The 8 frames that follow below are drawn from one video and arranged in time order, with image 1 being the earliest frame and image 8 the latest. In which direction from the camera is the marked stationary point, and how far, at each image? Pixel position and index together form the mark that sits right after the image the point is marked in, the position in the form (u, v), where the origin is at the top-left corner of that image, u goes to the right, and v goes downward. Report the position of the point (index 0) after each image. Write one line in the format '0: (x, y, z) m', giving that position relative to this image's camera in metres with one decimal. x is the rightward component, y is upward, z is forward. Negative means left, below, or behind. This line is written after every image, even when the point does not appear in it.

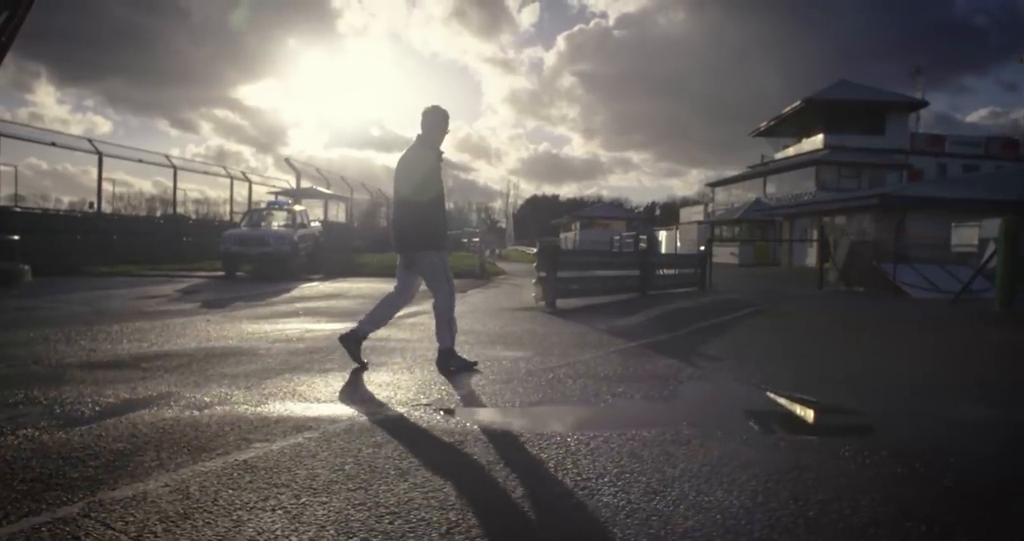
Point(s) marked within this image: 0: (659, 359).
0: (+1.2, -0.8, +7.5) m
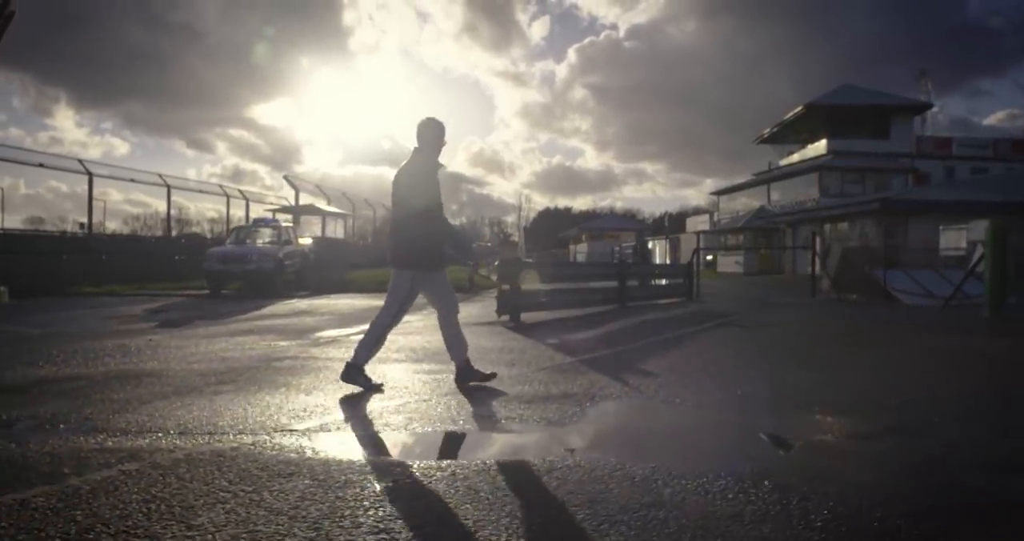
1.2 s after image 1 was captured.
0: (+0.6, -0.9, +7.1) m
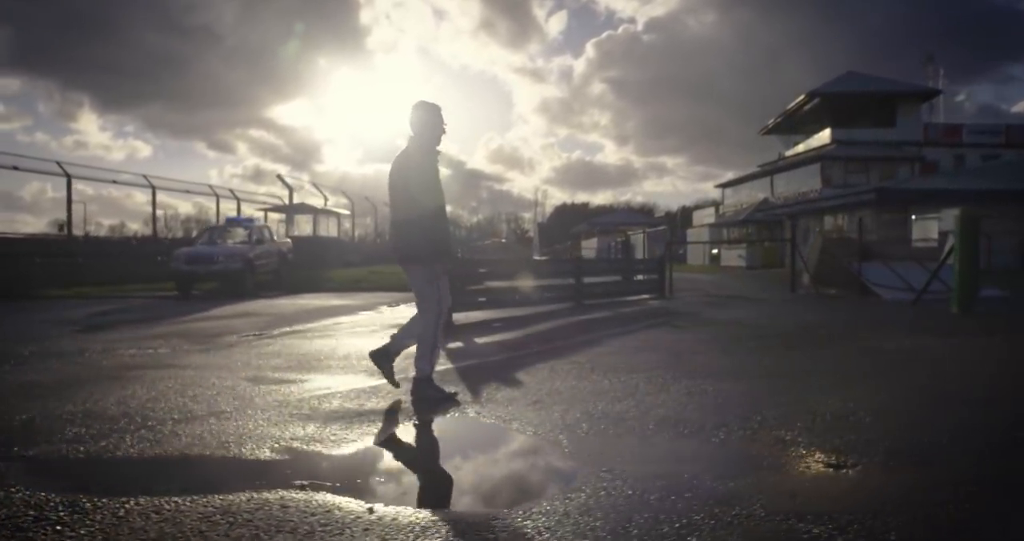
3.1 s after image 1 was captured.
0: (-0.5, -0.9, +6.4) m
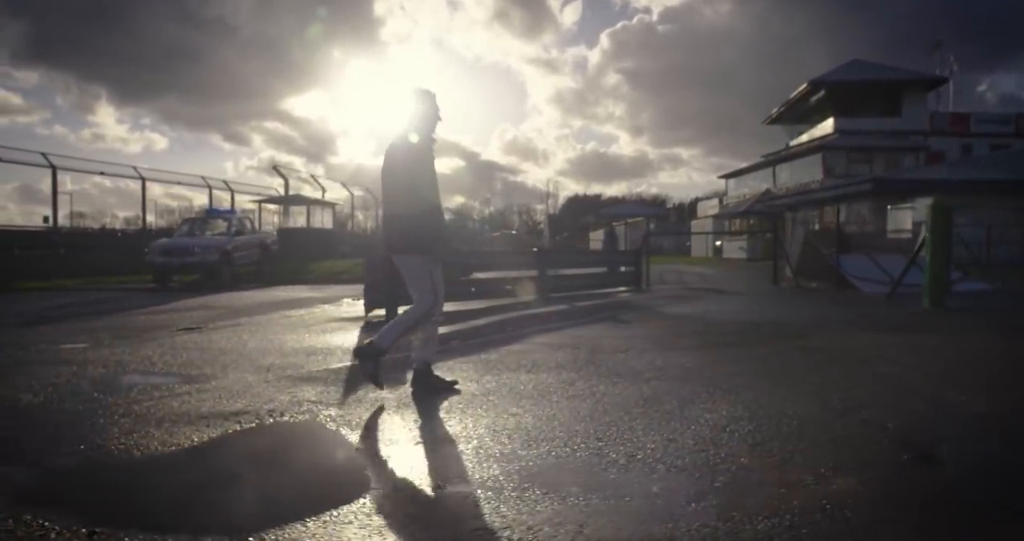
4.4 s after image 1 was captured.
0: (-1.3, -0.8, +6.0) m
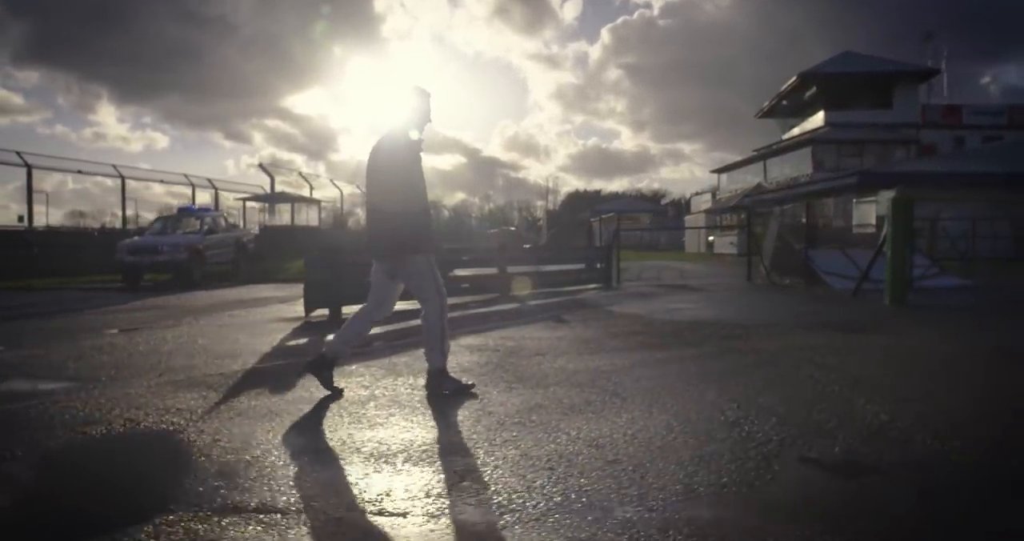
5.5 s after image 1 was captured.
0: (-2.0, -0.8, +5.7) m
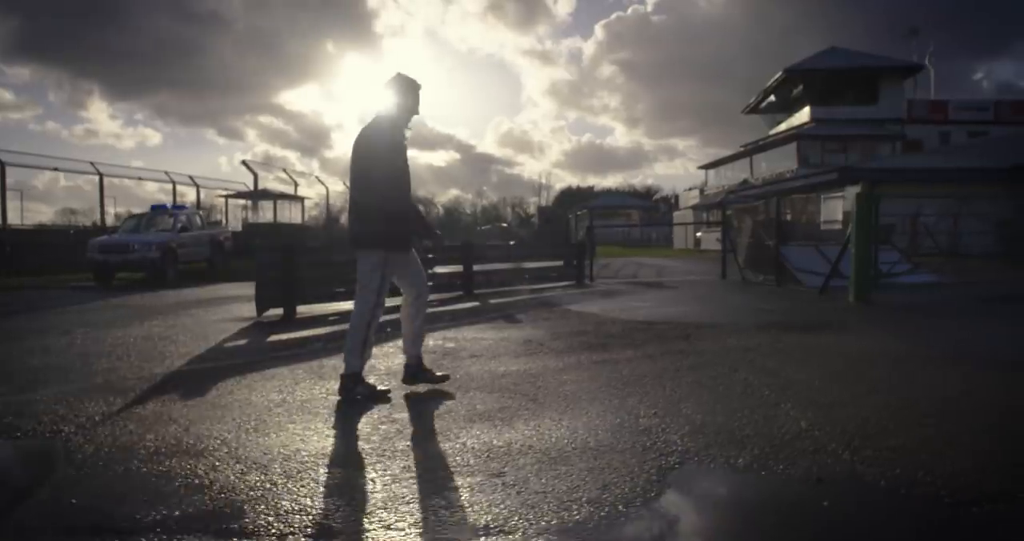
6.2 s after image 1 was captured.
0: (-2.5, -0.8, +5.5) m
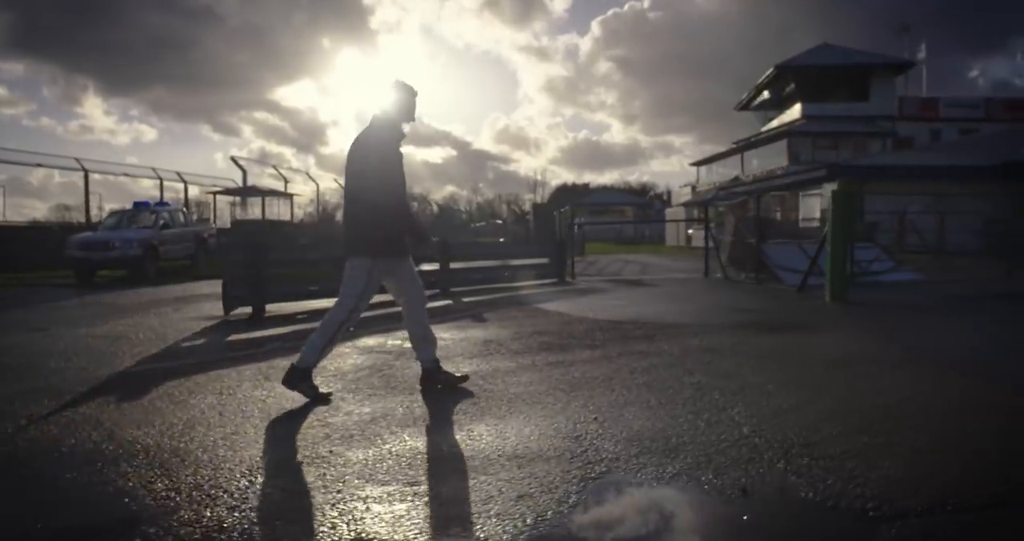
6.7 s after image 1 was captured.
0: (-2.8, -0.8, +5.3) m
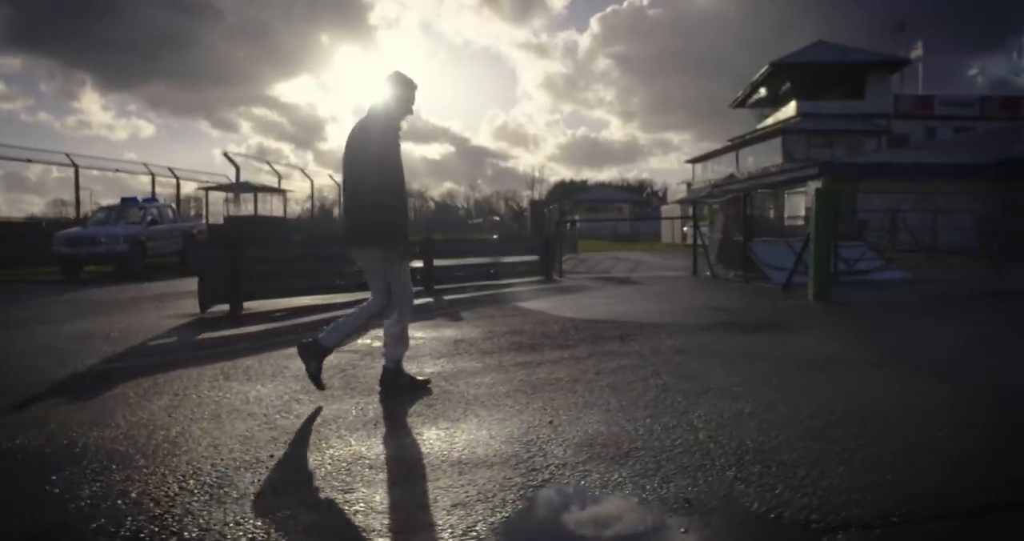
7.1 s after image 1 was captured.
0: (-3.1, -0.8, +5.2) m
